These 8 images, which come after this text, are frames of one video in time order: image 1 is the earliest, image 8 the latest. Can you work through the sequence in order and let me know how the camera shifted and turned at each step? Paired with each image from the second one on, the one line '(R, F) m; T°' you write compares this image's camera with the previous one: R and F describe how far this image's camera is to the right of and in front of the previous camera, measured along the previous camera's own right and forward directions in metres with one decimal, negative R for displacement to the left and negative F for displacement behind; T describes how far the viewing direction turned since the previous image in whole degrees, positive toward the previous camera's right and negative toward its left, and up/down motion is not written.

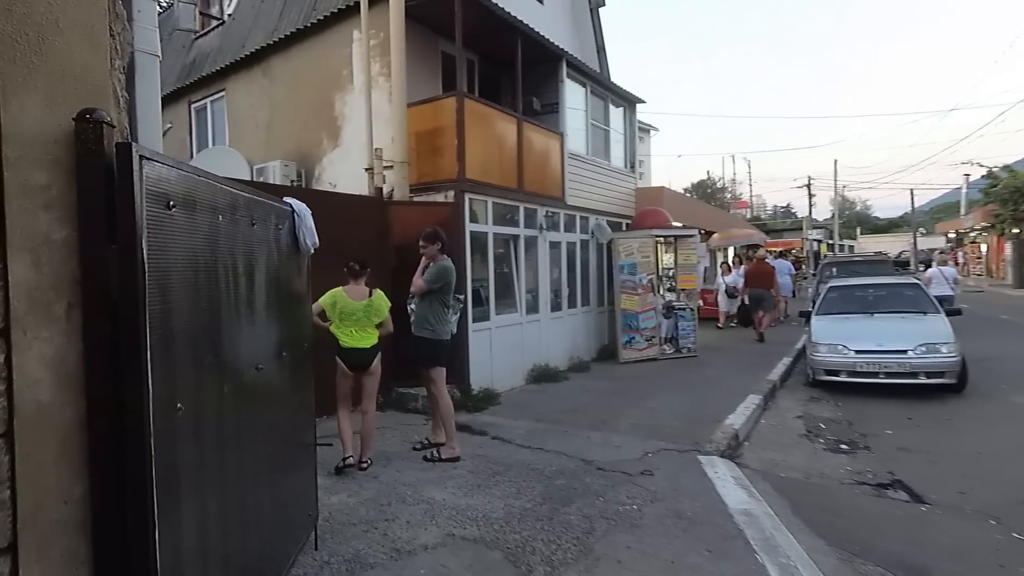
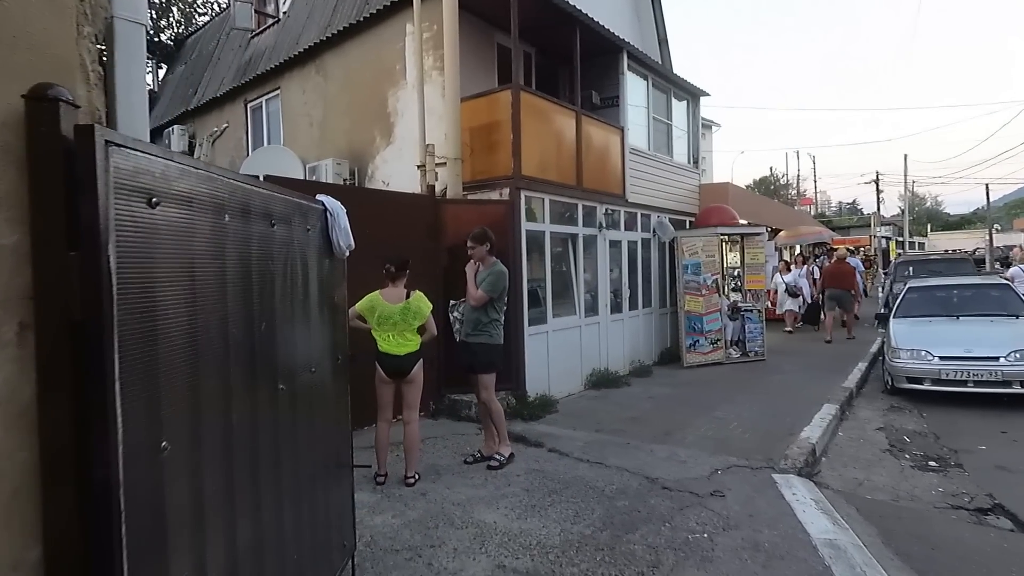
(0.0, +0.4) m; -5°
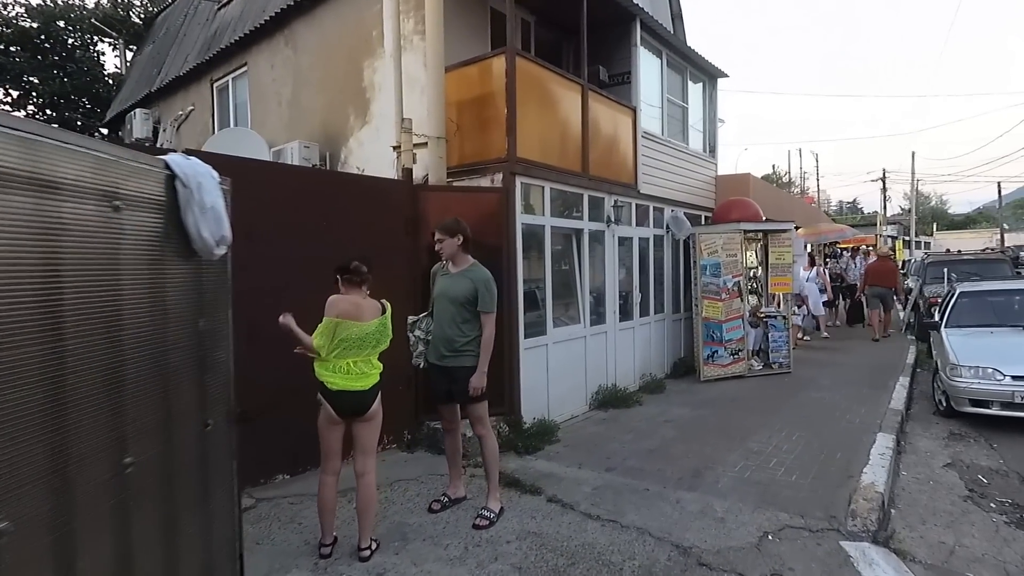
(+0.1, +1.2) m; 0°
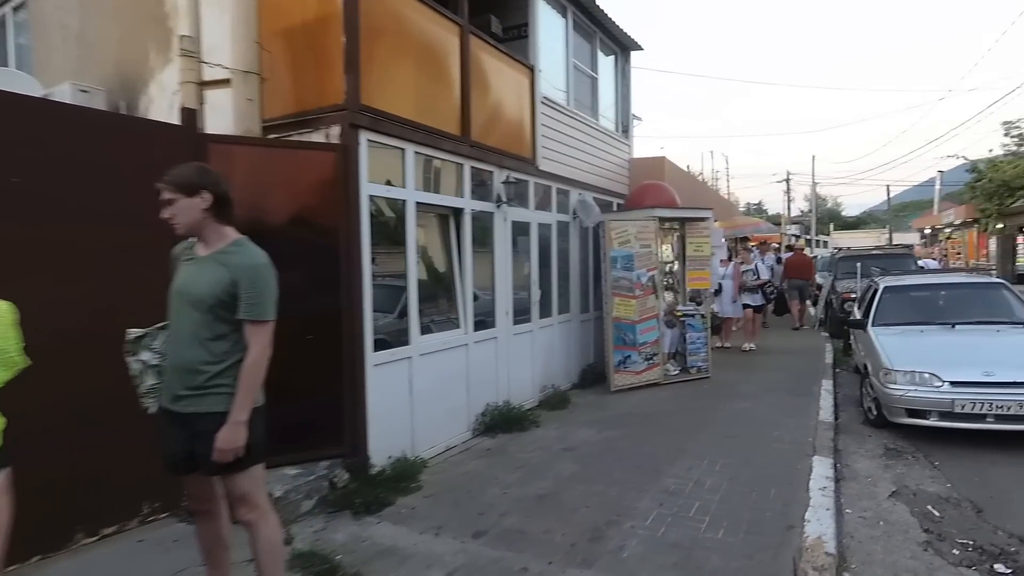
(+0.5, +1.5) m; +6°
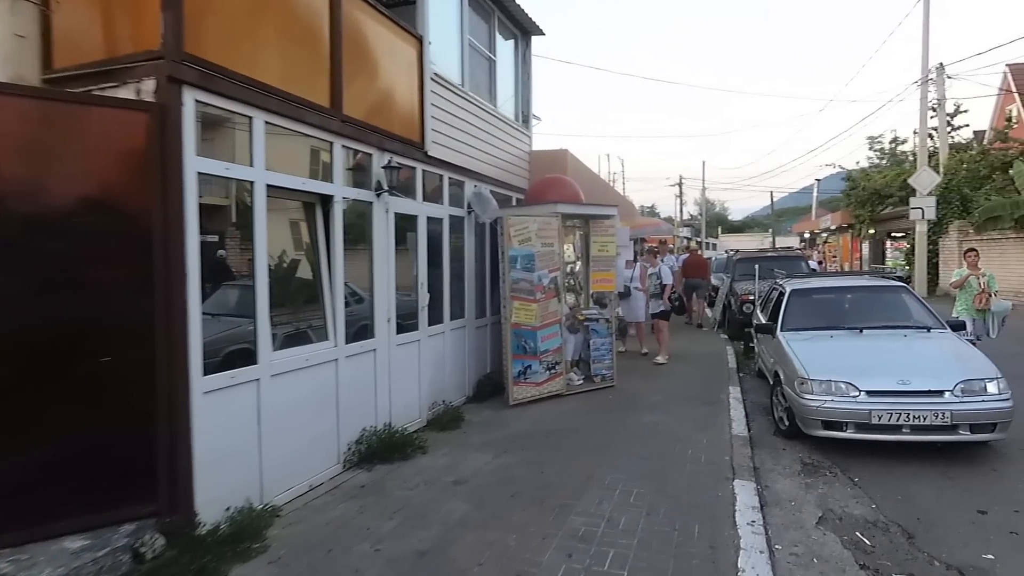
(+0.1, +0.9) m; +8°
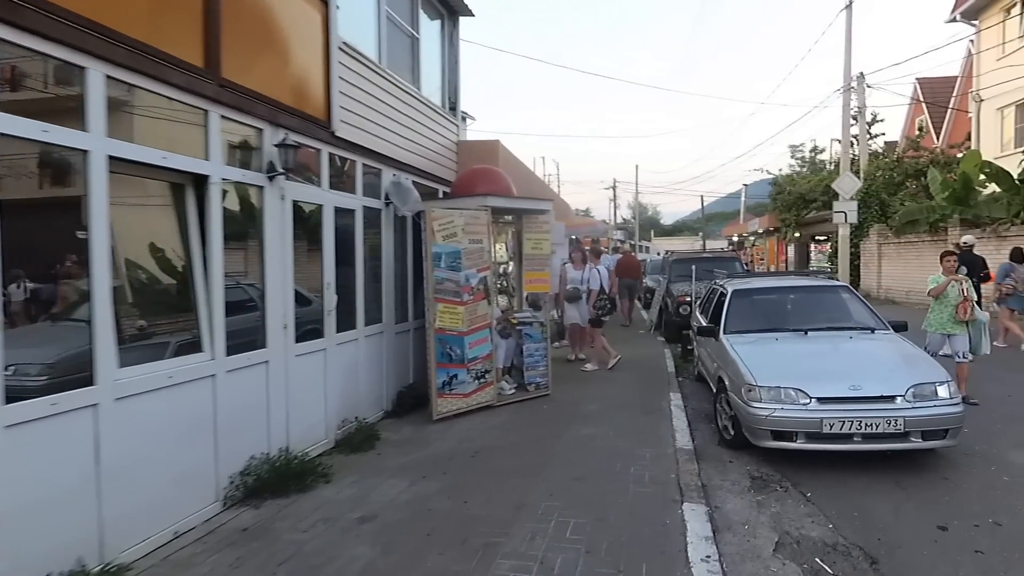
(+0.1, +0.7) m; +5°
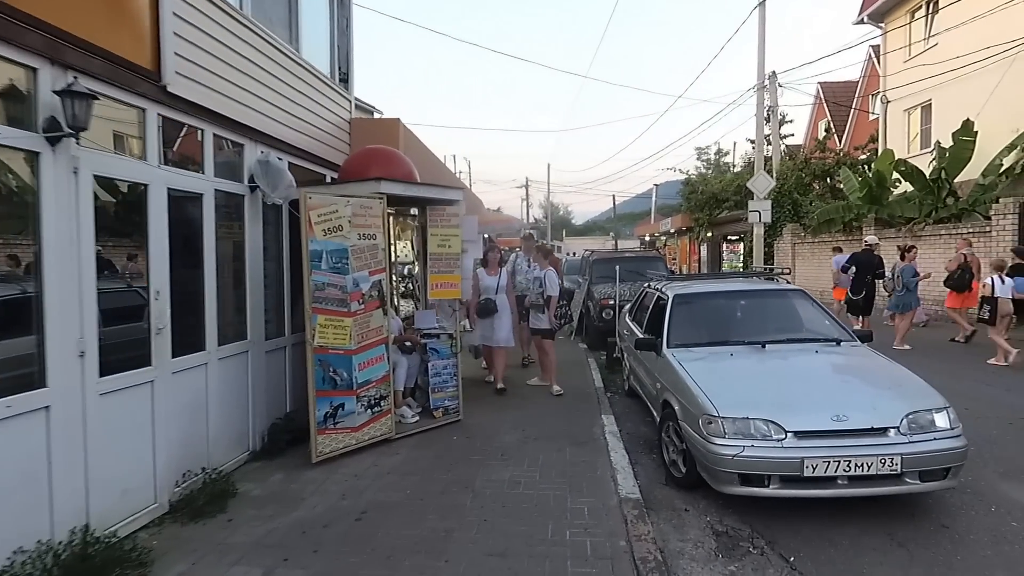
(+0.1, +1.4) m; +7°
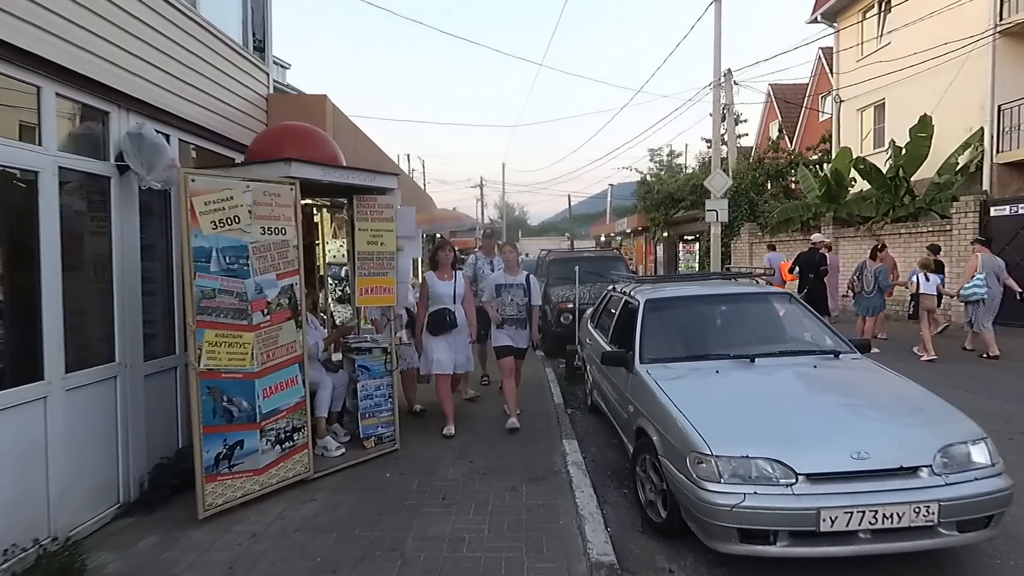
(+0.1, +1.0) m; +4°
